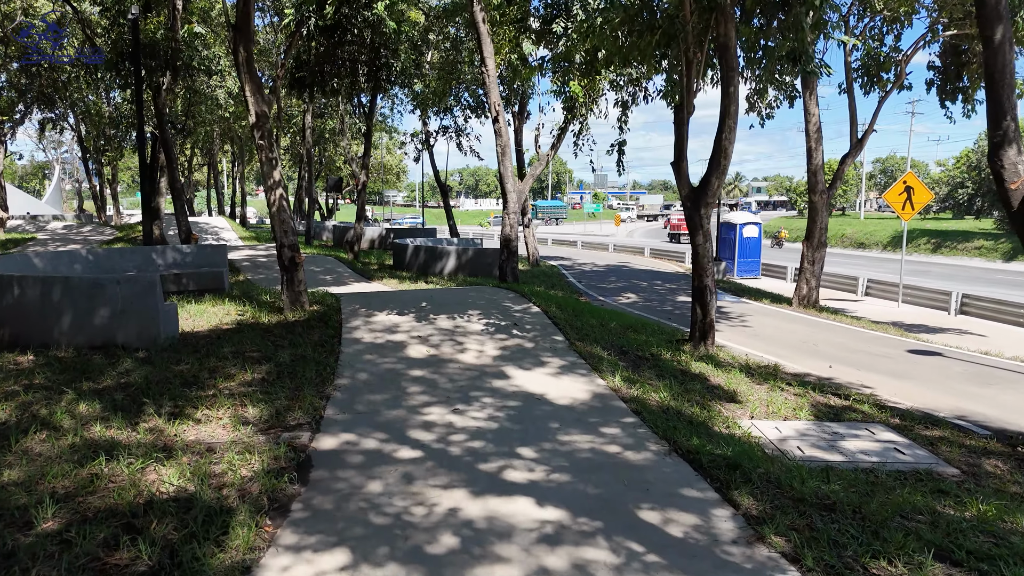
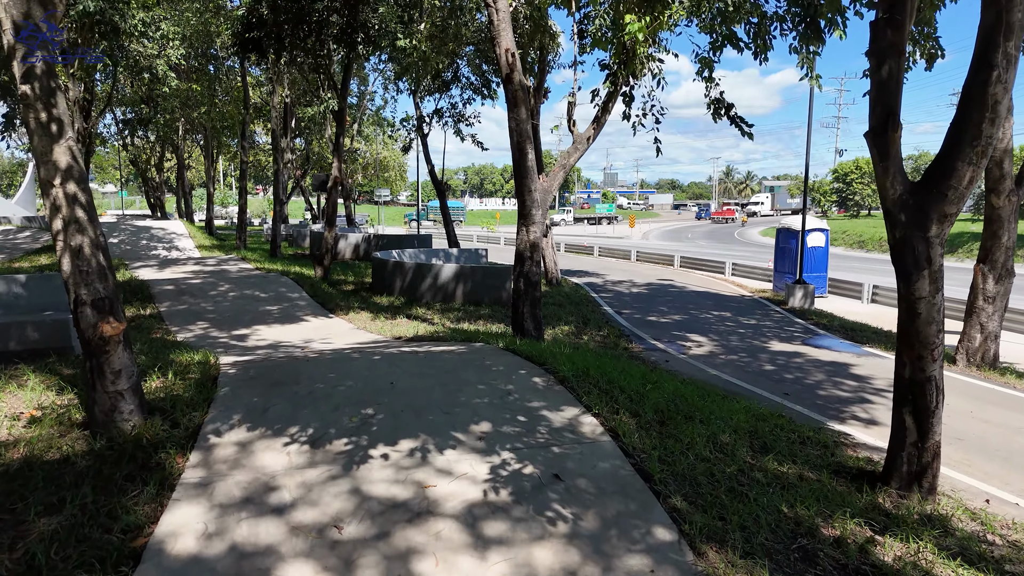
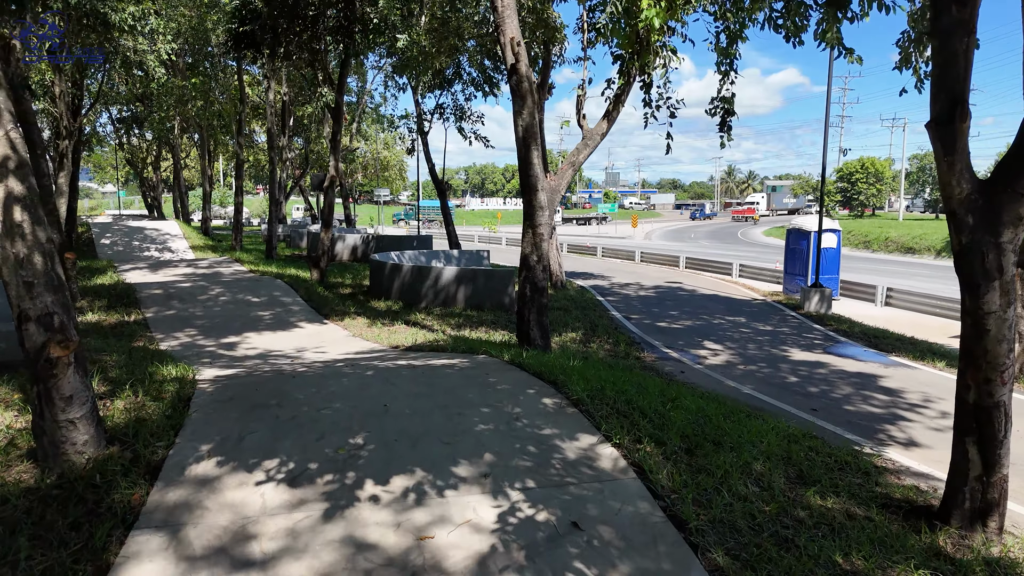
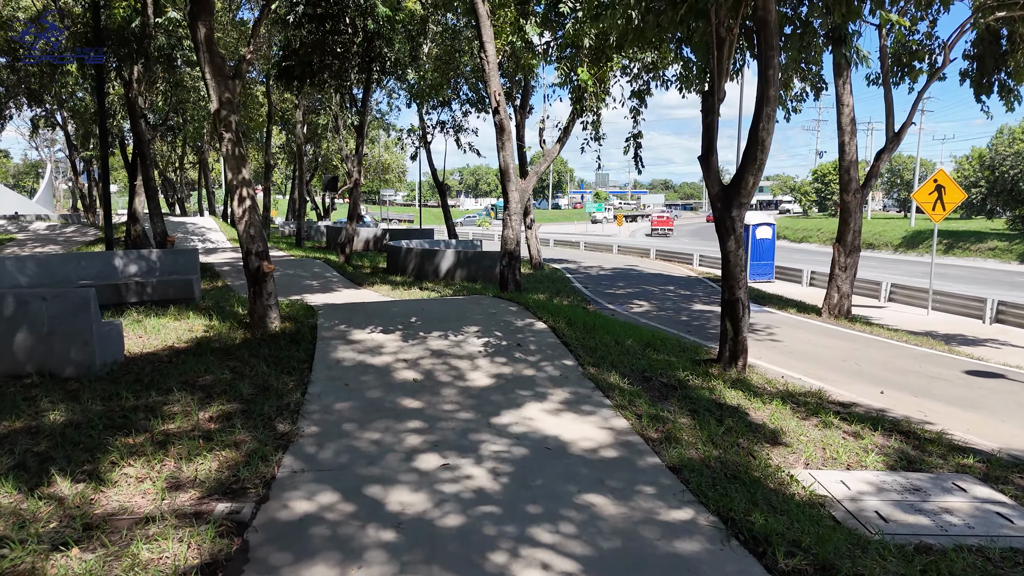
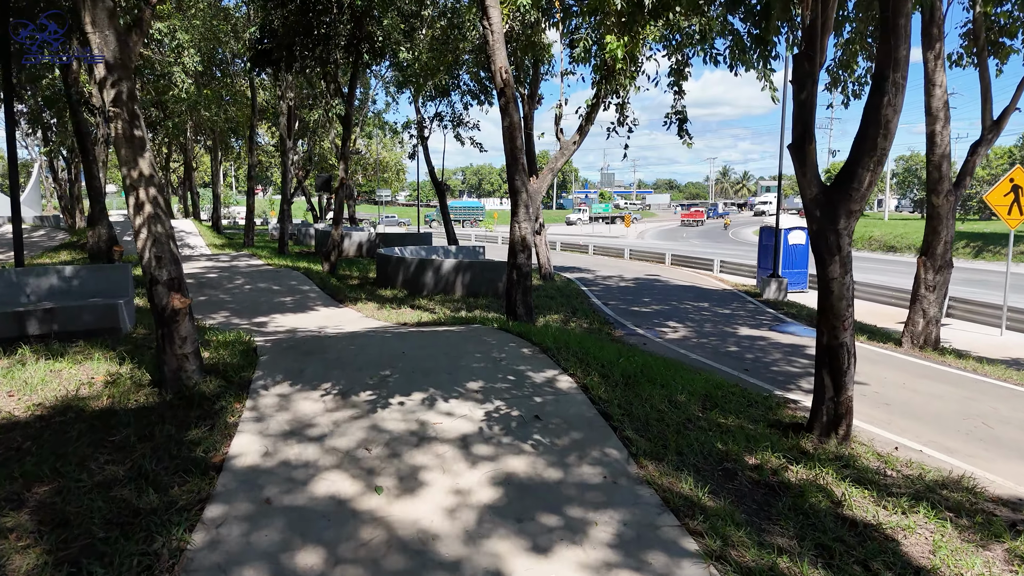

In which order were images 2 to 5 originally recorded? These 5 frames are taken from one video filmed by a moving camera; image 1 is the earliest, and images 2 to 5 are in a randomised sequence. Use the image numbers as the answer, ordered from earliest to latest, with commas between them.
4, 5, 2, 3
